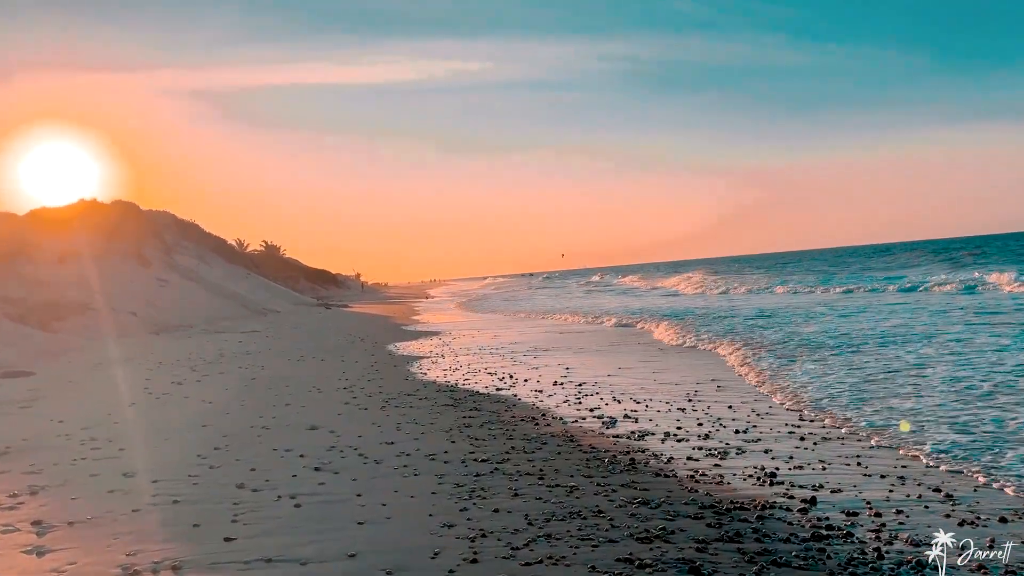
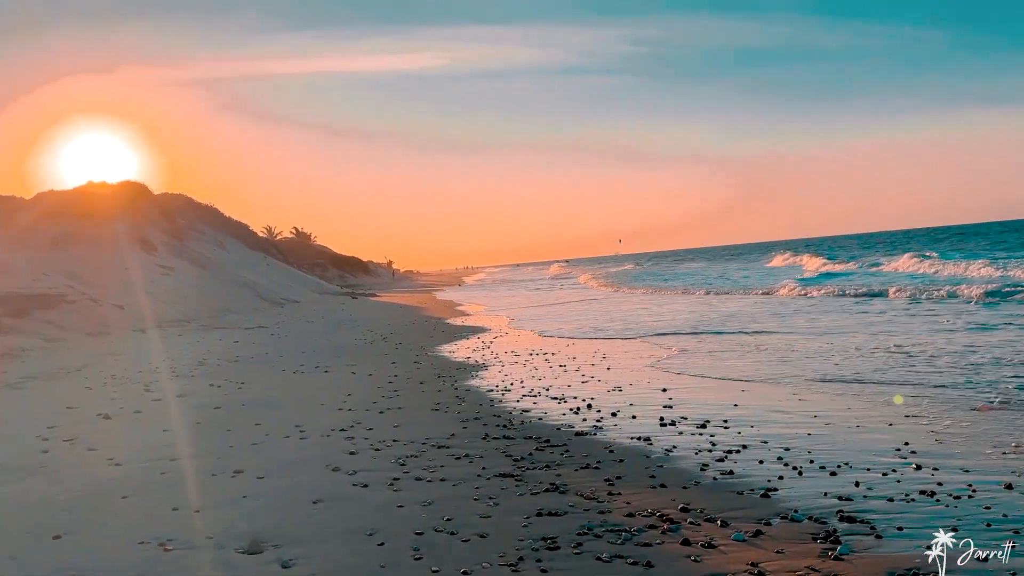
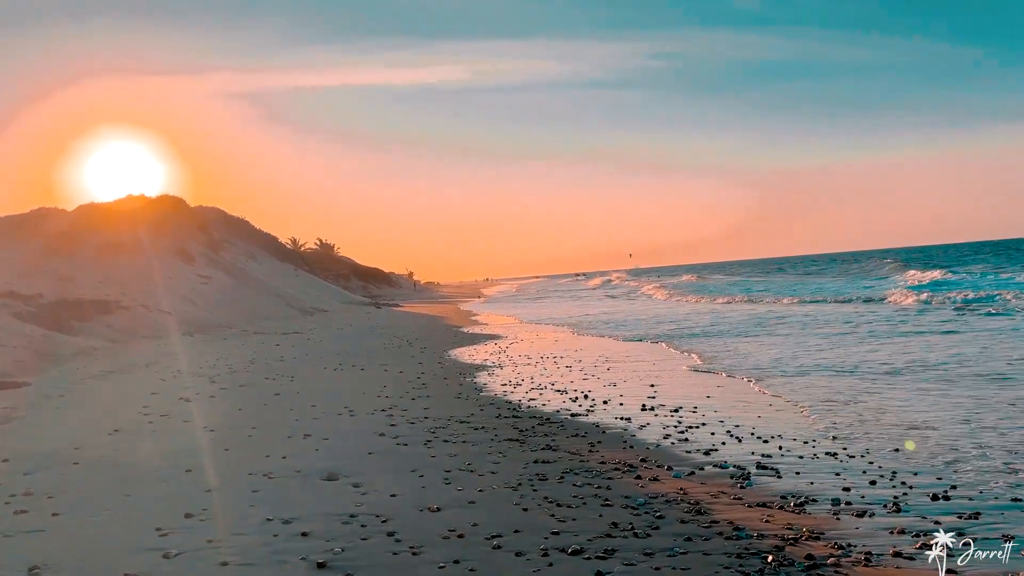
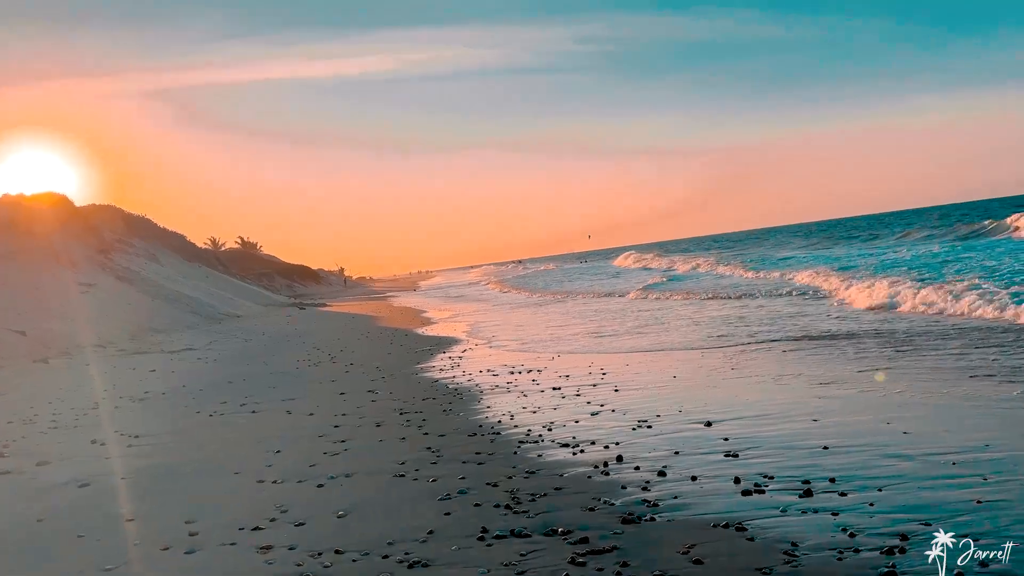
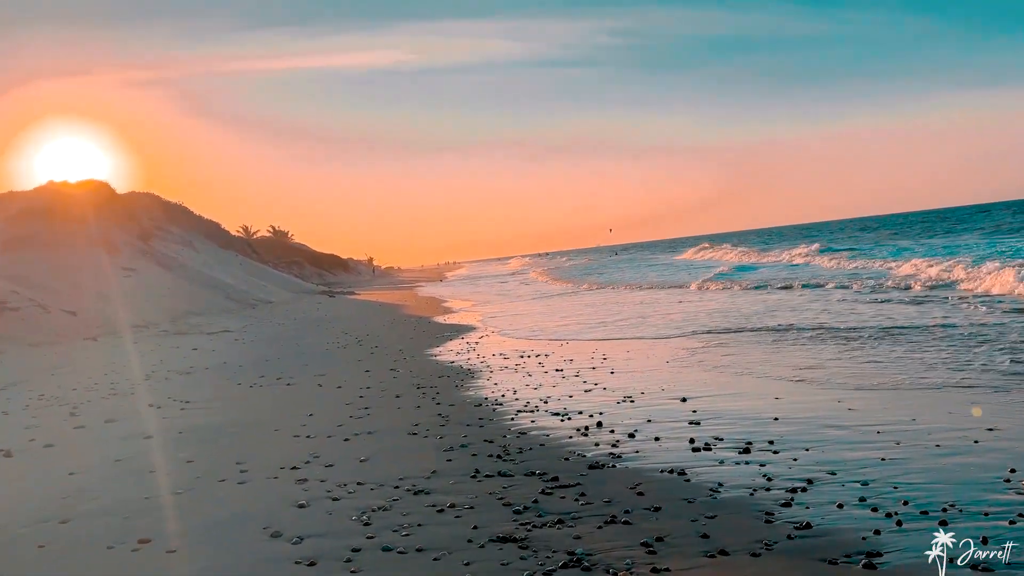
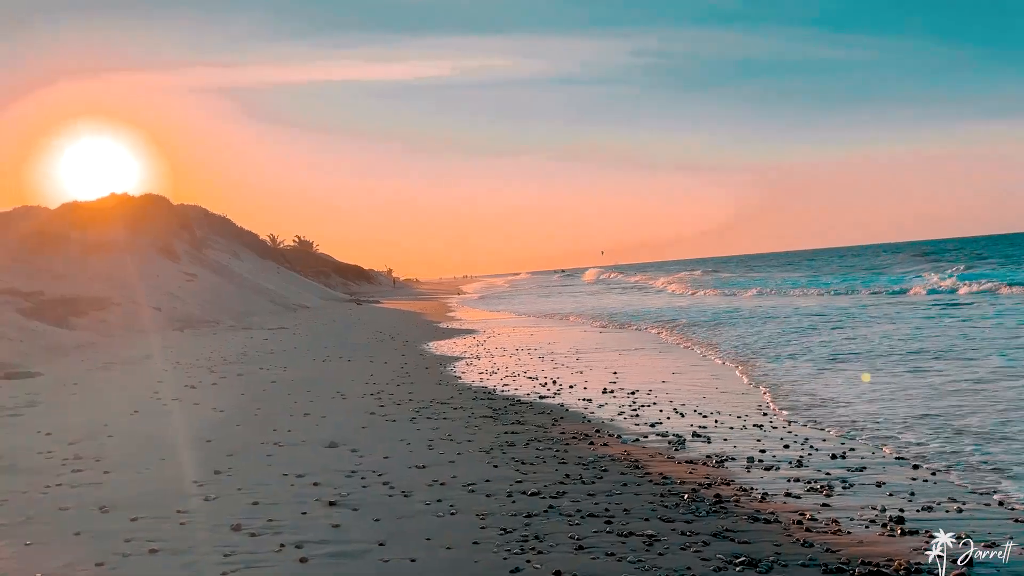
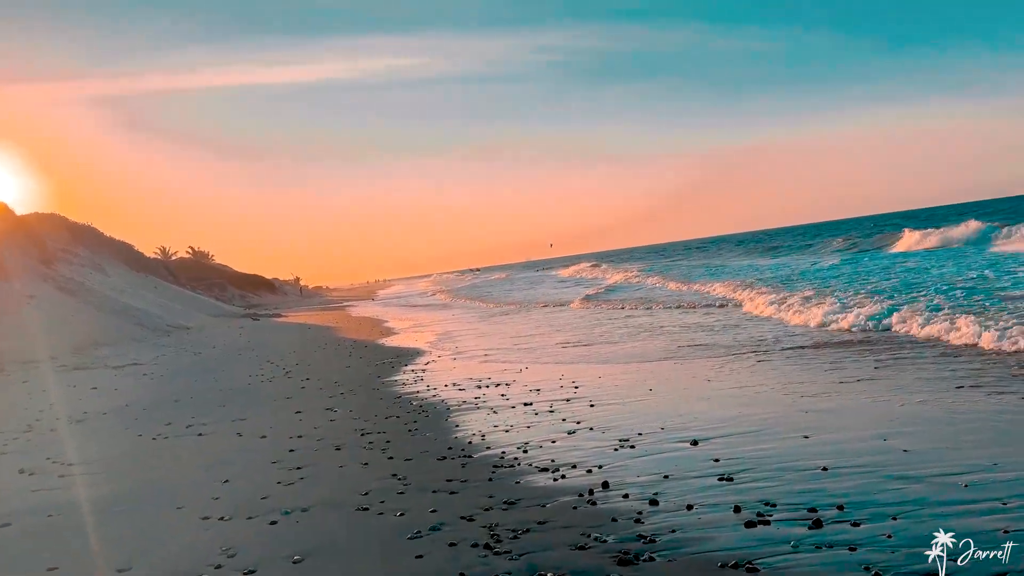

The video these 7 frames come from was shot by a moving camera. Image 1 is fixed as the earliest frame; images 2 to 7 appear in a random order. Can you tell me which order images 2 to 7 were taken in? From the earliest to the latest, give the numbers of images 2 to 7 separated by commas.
6, 3, 2, 5, 4, 7
